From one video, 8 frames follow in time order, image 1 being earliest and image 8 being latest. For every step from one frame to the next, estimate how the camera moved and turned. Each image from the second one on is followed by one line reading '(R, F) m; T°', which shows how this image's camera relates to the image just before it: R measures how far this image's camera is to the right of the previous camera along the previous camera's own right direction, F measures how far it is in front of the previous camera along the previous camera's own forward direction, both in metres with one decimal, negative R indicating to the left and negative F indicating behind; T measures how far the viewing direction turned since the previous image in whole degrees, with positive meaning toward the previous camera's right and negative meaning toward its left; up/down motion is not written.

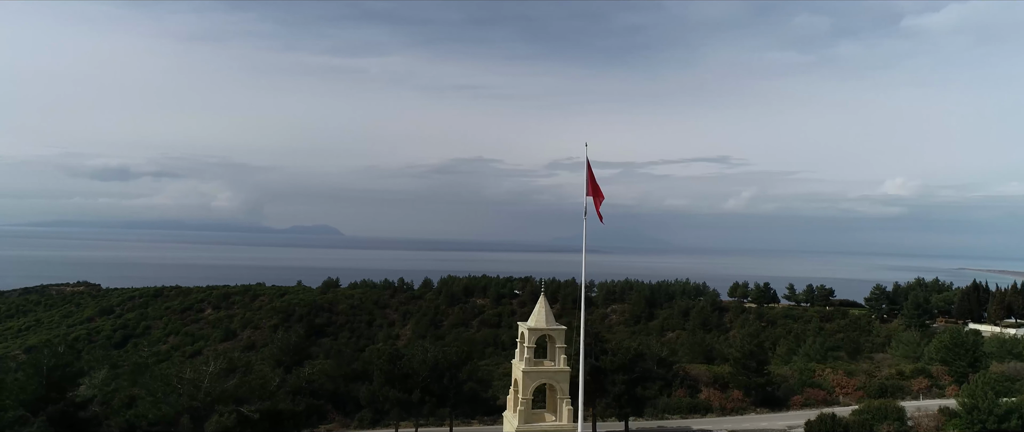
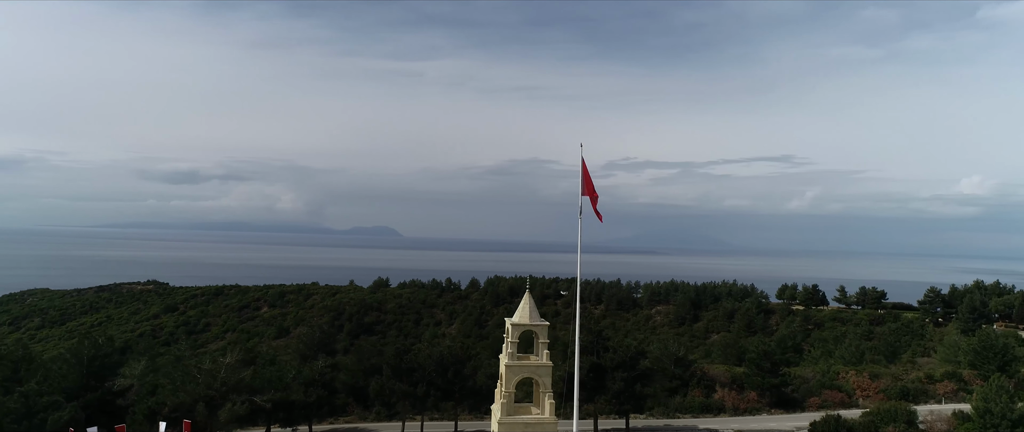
(+1.9, -0.5) m; -4°
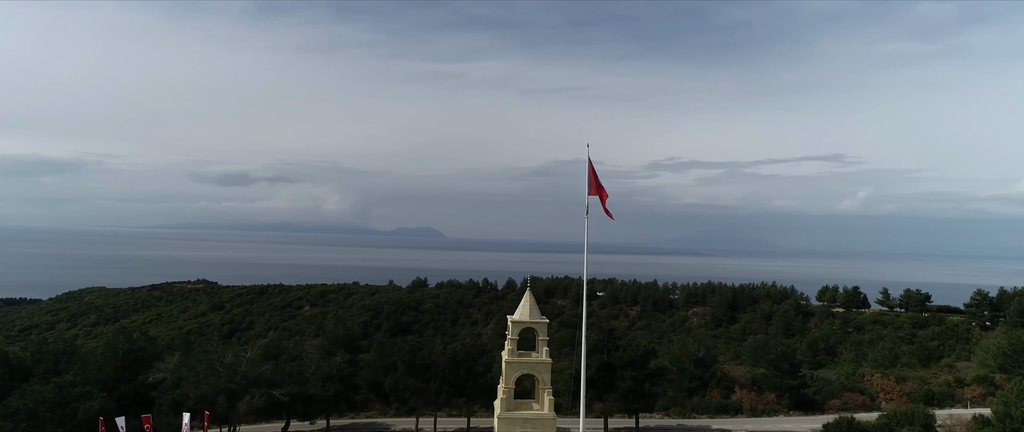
(+1.1, -0.3) m; -3°
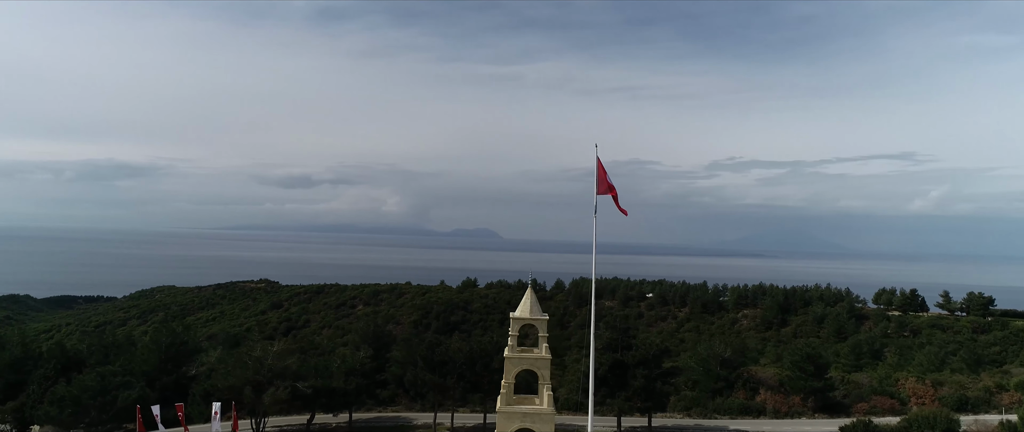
(+1.5, -0.4) m; -5°
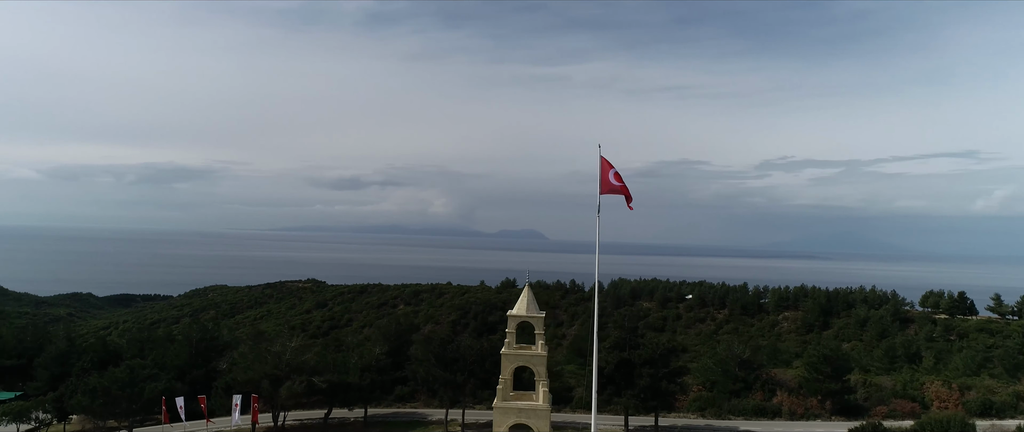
(+1.4, -0.4) m; -4°
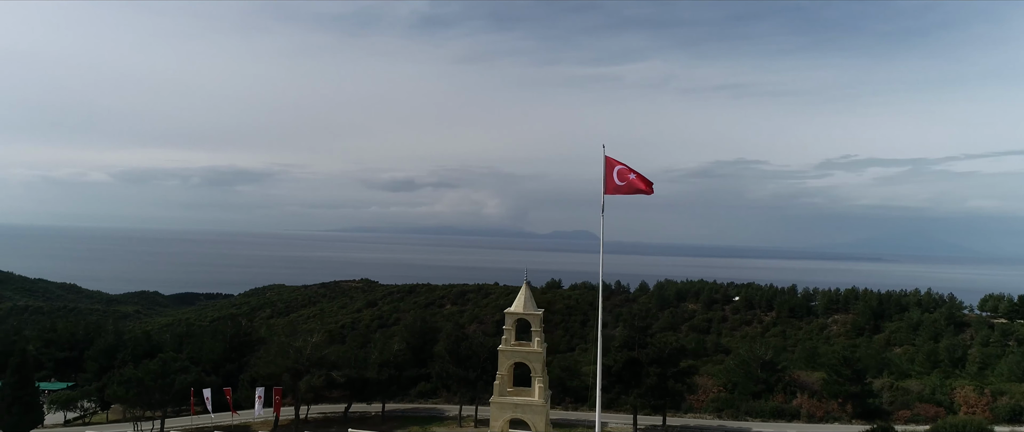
(+1.6, -0.4) m; -4°
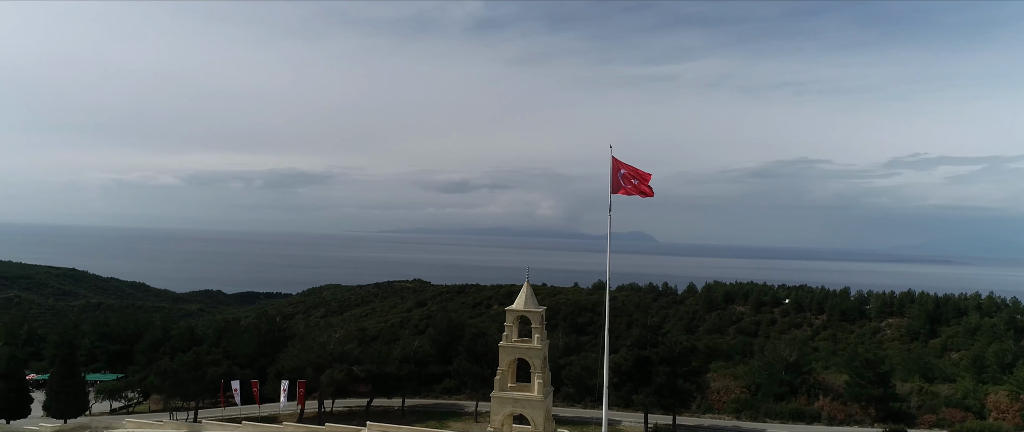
(+1.6, -0.4) m; -4°
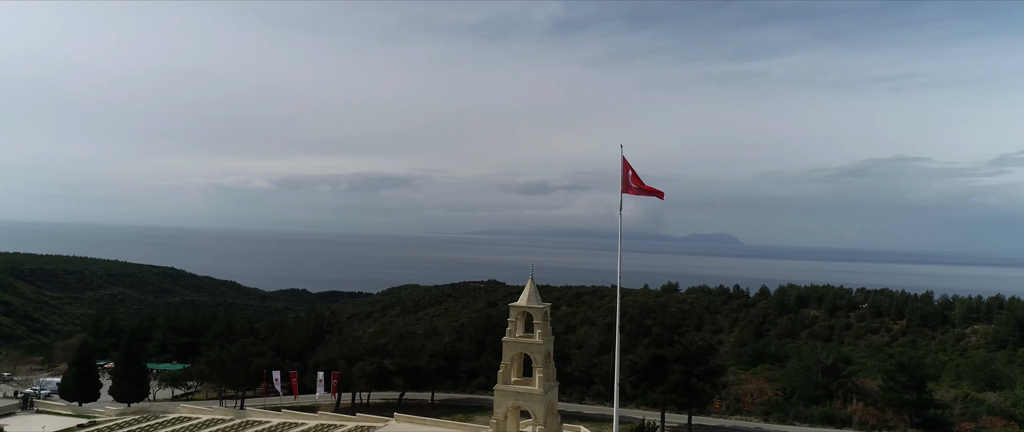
(+2.3, -0.5) m; -6°
